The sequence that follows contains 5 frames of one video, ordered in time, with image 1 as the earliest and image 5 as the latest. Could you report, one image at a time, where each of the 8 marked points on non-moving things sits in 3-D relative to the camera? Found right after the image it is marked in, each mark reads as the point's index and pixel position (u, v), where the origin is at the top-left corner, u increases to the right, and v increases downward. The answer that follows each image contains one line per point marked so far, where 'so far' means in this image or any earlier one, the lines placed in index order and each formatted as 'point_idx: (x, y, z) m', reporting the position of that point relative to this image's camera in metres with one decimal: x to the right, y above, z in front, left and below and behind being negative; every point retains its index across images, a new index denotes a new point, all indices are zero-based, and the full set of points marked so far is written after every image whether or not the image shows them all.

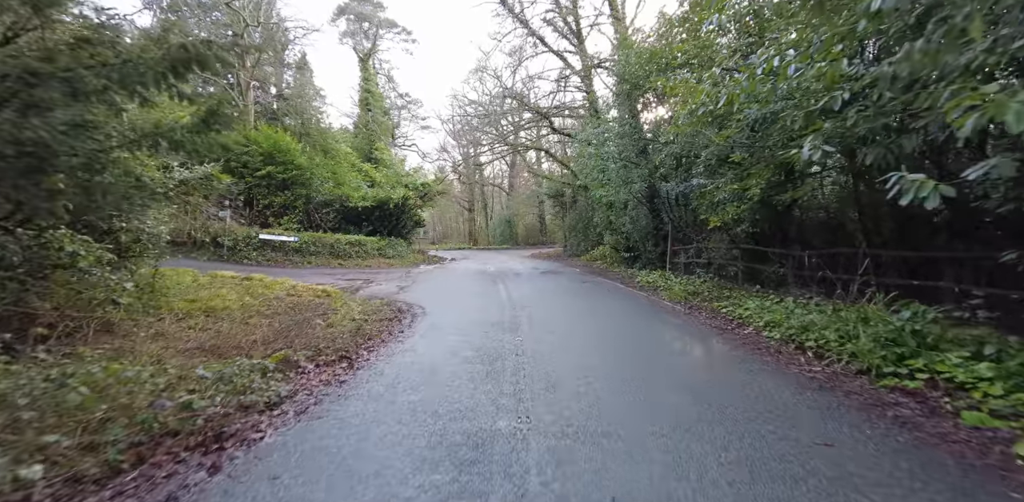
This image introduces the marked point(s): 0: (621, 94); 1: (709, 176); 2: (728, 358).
0: (+3.8, +5.5, +14.2) m
1: (+4.7, +1.8, +9.8) m
2: (+2.5, -1.3, +4.8) m
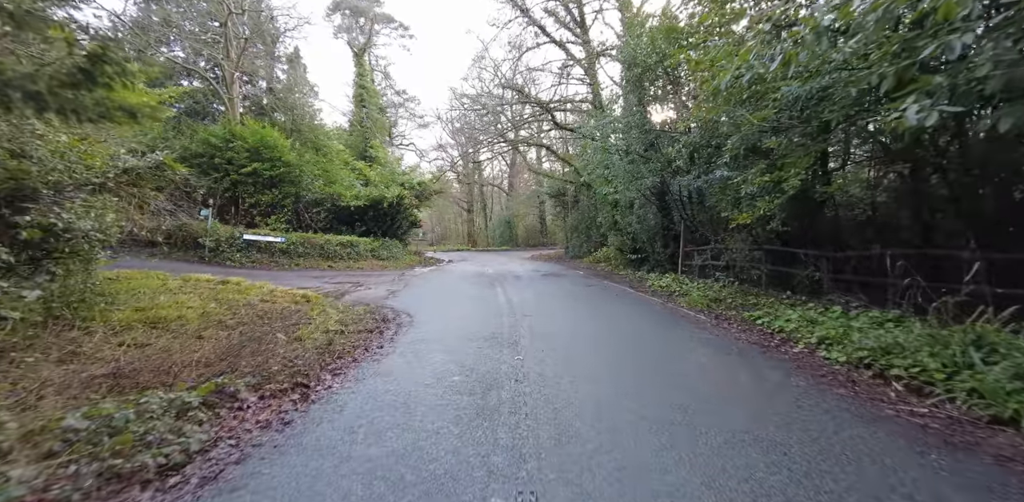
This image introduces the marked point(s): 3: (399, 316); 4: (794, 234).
0: (+3.8, +5.4, +13.2) m
1: (+4.7, +1.8, +8.8) m
2: (+2.5, -1.3, +3.8) m
3: (-2.5, -1.5, +9.2) m
4: (+6.1, +0.4, +8.8) m
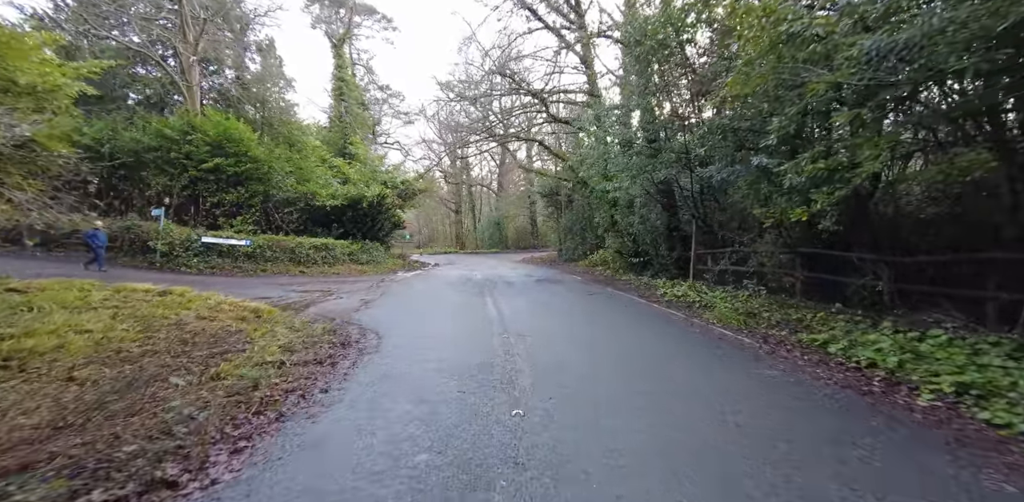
0: (+3.5, +5.3, +11.7) m
1: (+4.6, +1.7, +7.3) m
2: (+2.5, -1.3, +2.2) m
3: (-2.7, -1.6, +7.5) m
4: (+5.9, +0.3, +7.4) m
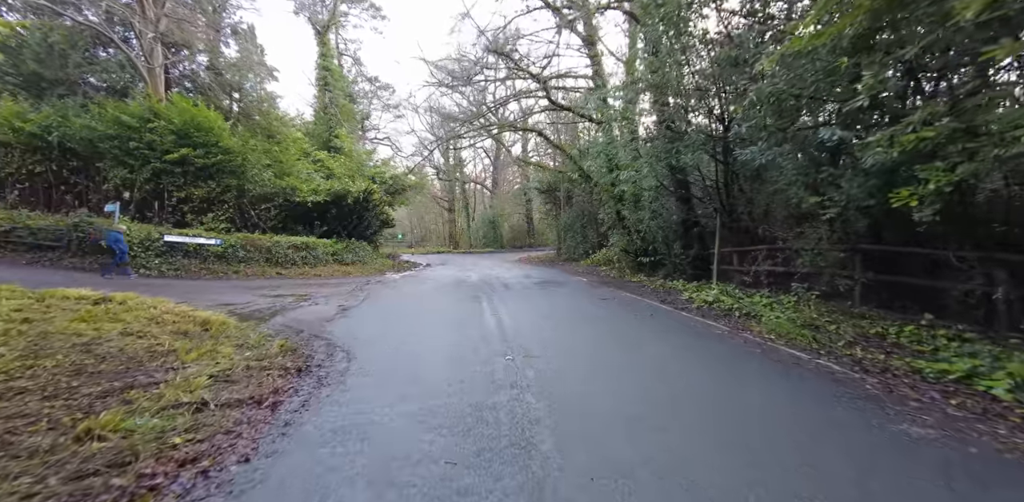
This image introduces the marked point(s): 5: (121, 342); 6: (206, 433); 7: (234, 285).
0: (+3.5, +5.4, +10.2) m
1: (+4.6, +1.7, +5.8) m
2: (+2.6, -1.3, +0.7) m
3: (-2.6, -1.6, +6.0) m
4: (+6.0, +0.3, +6.0) m
5: (-5.7, -1.3, +6.0) m
6: (-2.6, -1.5, +3.5) m
7: (-9.6, -1.2, +14.3) m
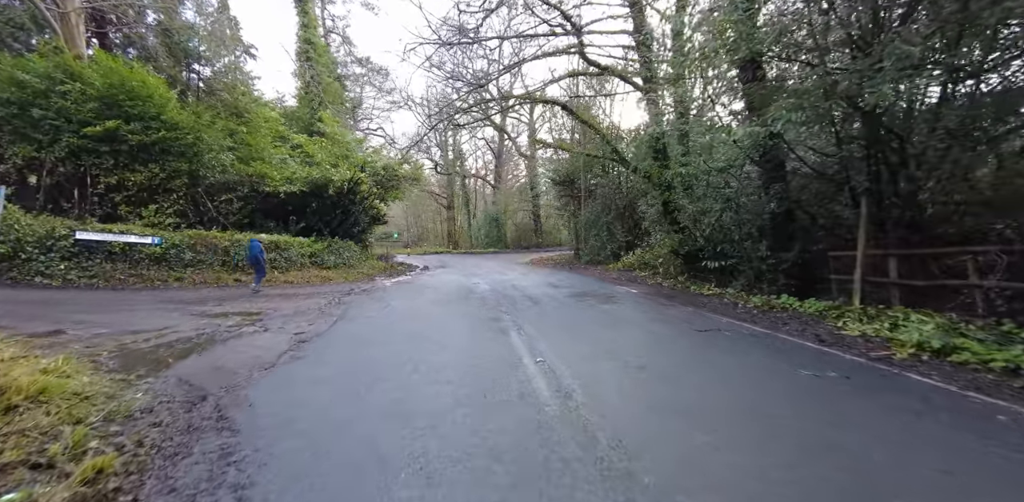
0: (+4.2, +5.3, +6.5) m
1: (+5.4, +1.7, +2.2) m
2: (+3.4, -1.3, -3.0) m
3: (-1.8, -1.6, +2.2) m
4: (+6.7, +0.3, +2.3) m
5: (-4.9, -1.4, +2.2) m
6: (-1.8, -1.5, -0.3) m
7: (-8.9, -1.2, +10.5) m
